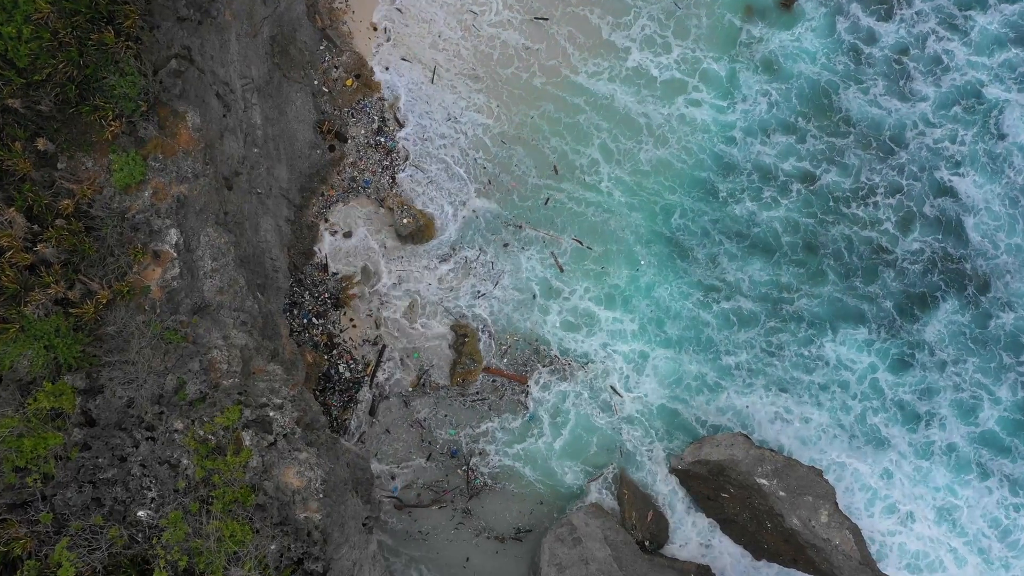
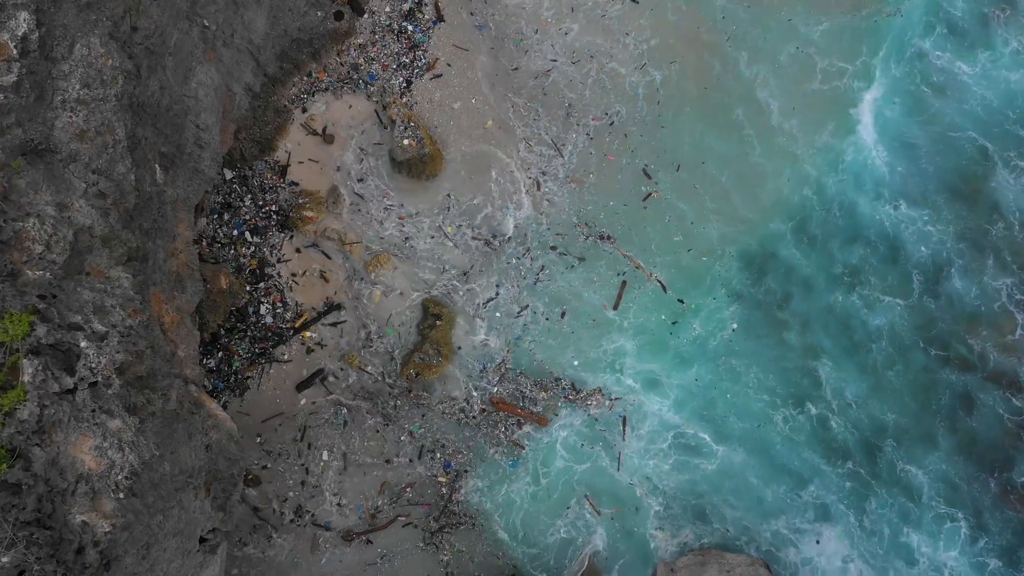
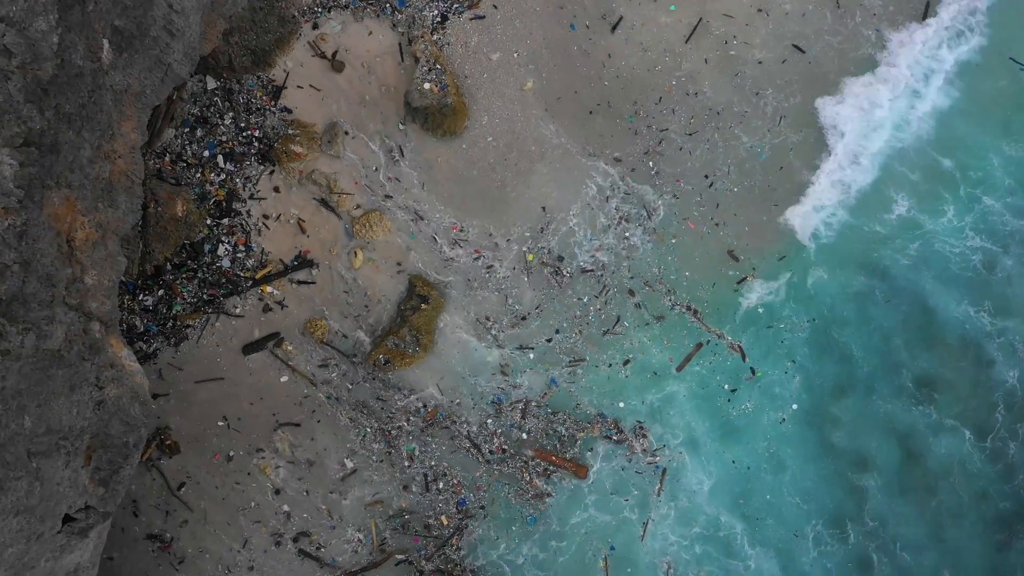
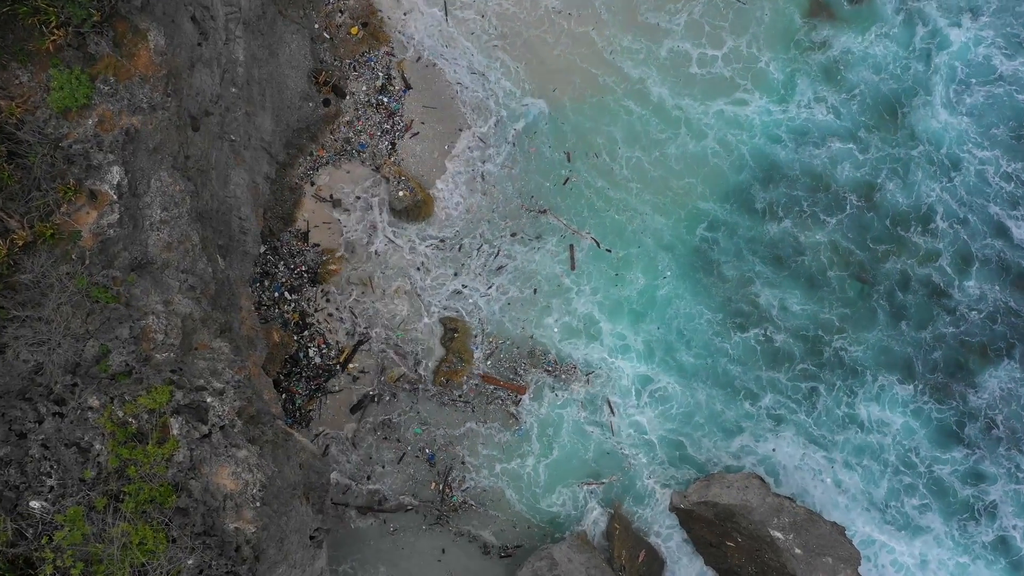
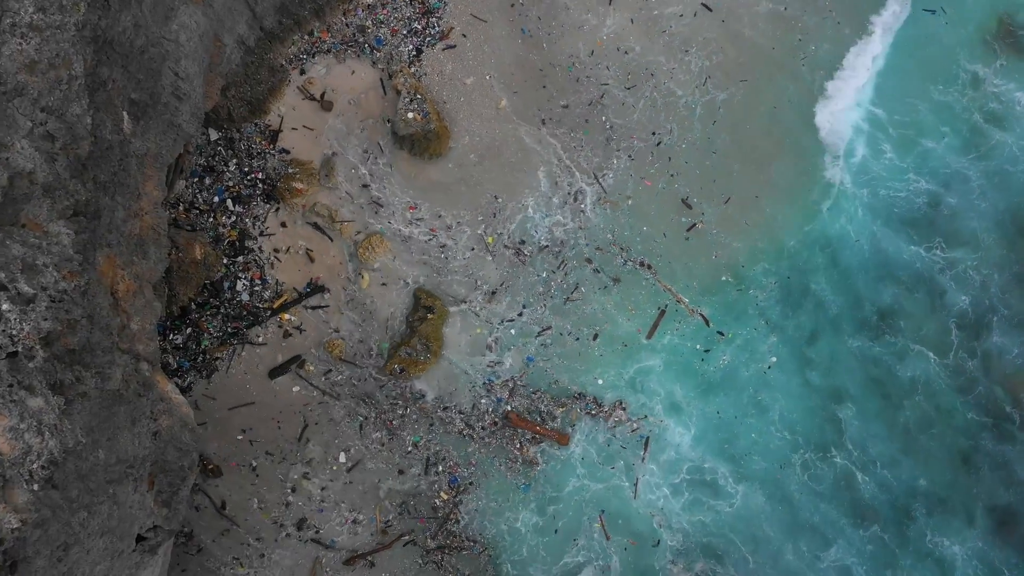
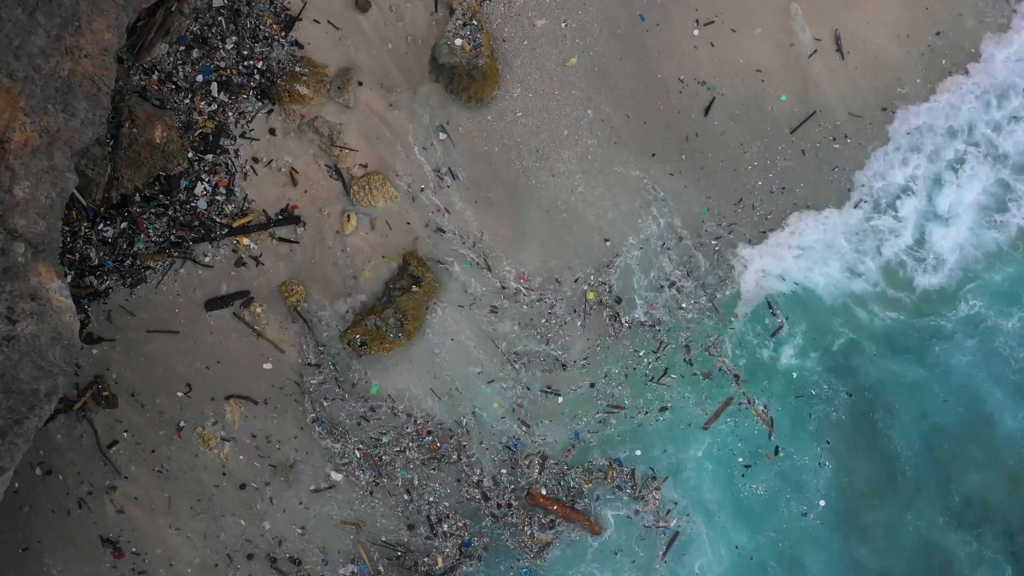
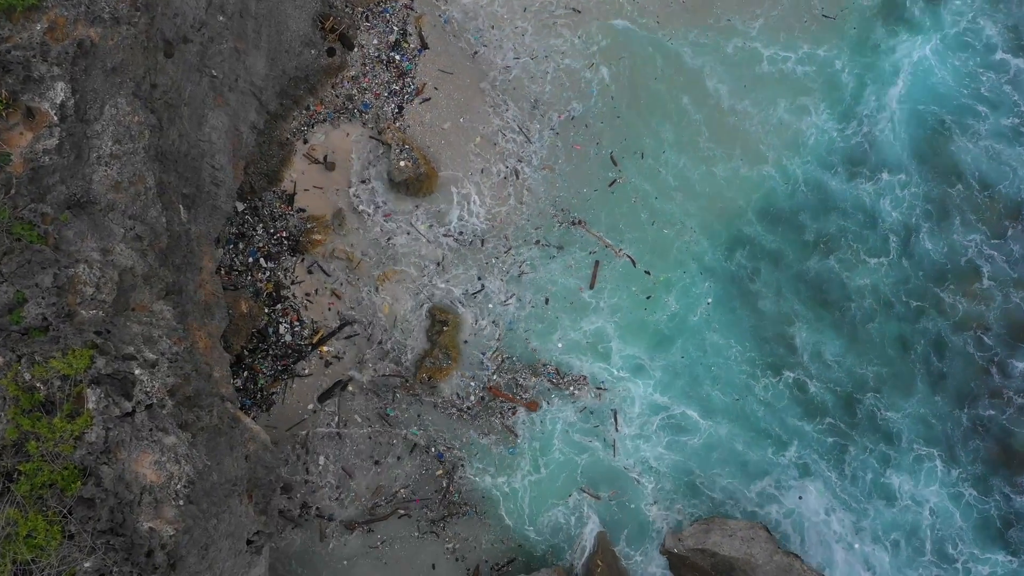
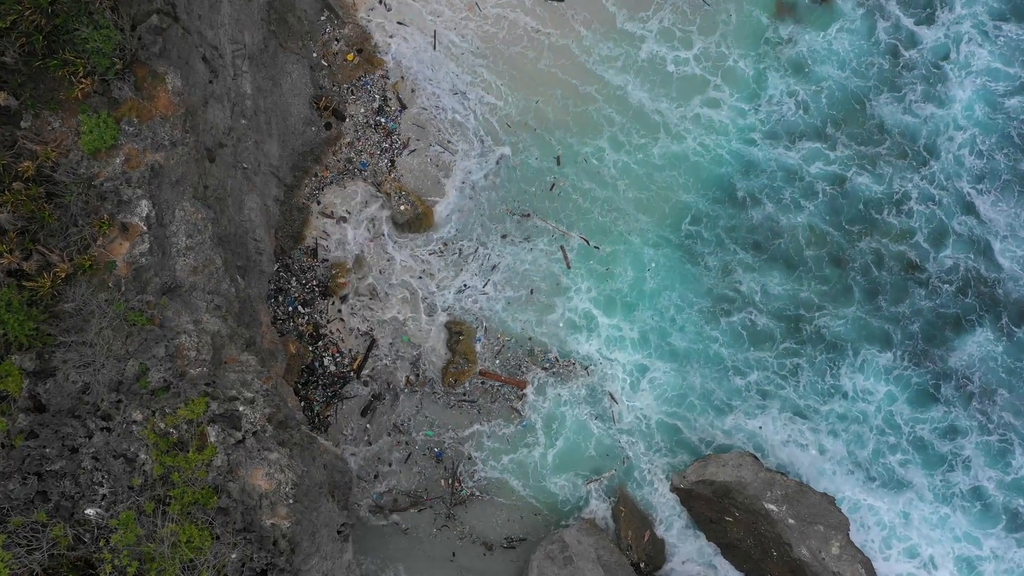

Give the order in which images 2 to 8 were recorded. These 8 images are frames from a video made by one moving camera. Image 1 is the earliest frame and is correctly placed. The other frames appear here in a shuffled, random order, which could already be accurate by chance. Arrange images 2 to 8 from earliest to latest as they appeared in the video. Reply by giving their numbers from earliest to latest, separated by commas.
8, 4, 7, 2, 5, 3, 6
